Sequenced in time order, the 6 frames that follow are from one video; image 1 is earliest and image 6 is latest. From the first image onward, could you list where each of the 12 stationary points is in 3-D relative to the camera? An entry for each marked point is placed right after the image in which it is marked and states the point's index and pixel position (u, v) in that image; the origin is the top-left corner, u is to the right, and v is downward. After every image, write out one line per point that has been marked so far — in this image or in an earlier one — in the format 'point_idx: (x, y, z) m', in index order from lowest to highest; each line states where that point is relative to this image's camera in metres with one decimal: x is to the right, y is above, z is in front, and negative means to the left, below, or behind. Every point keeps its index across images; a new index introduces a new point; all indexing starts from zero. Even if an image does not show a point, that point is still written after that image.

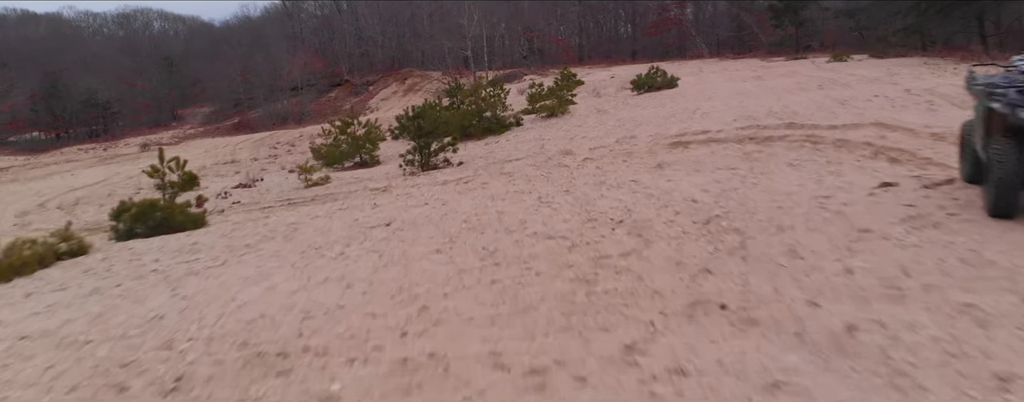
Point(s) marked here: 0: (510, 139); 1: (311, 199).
0: (0.0, +0.8, +9.3) m
1: (-1.6, 0.0, +5.6) m
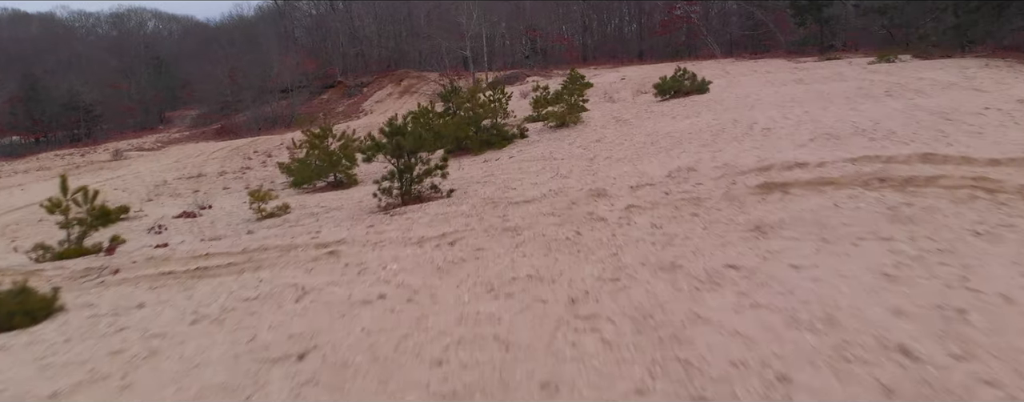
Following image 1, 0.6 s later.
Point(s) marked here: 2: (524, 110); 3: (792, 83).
0: (0.0, +0.5, +7.7) m
1: (-1.6, -0.3, +4.0) m
2: (+0.2, +1.9, +14.4) m
3: (+4.1, +1.7, +10.0) m
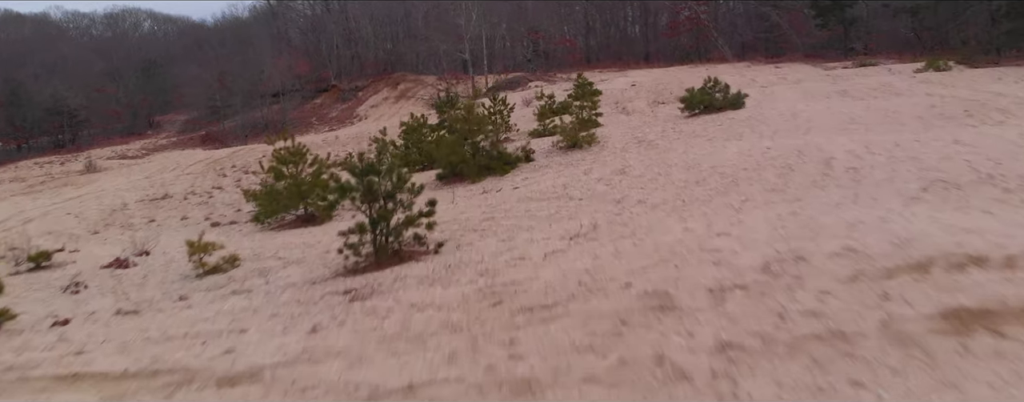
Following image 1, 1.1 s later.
0: (+0.1, +0.1, +6.4) m
1: (-1.6, -0.7, +2.6) m
2: (+0.3, +1.5, +13.1) m
3: (+4.1, +1.3, +8.7) m
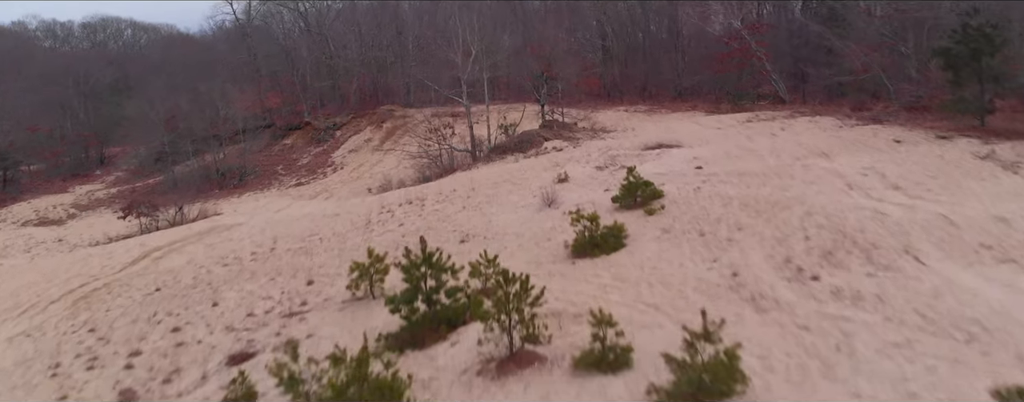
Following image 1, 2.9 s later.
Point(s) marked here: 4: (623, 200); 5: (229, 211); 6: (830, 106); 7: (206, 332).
0: (+0.3, -2.2, +1.4) m
1: (-1.3, -3.0, -2.3) m
2: (+0.5, -0.8, +8.1) m
3: (+4.4, -1.0, +3.7) m
4: (+1.6, 0.0, +9.8) m
5: (-7.7, -0.3, +18.6) m
6: (+8.6, +2.5, +18.5) m
7: (-3.6, -1.5, +8.0) m
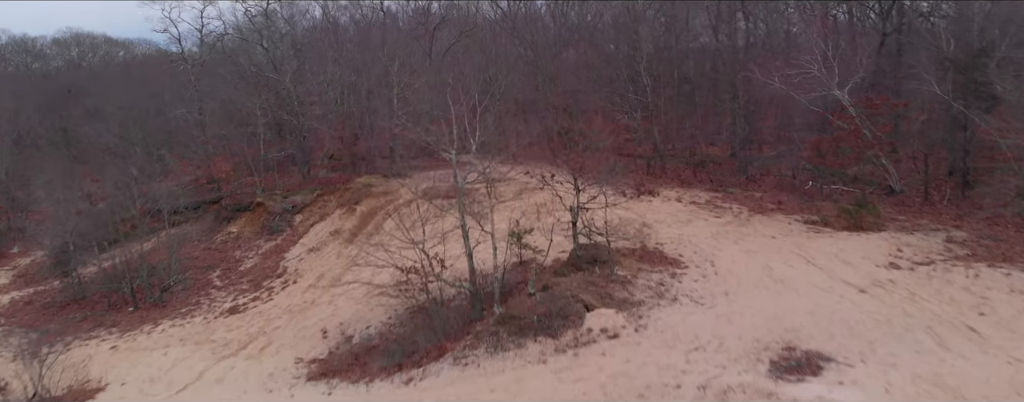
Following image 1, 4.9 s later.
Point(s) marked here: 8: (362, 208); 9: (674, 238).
0: (+0.6, -5.3, -4.6) m
1: (-1.1, -6.1, -8.4) m
2: (+0.8, -3.9, +2.1) m
3: (+4.6, -4.1, -2.4) m
4: (+1.9, -3.1, +3.7) m
5: (-7.3, -3.4, +12.6) m
6: (+9.0, -0.6, +12.4) m
7: (-3.3, -4.6, +2.0) m
8: (-4.3, -0.2, +19.8) m
9: (+3.4, -0.8, +14.5) m
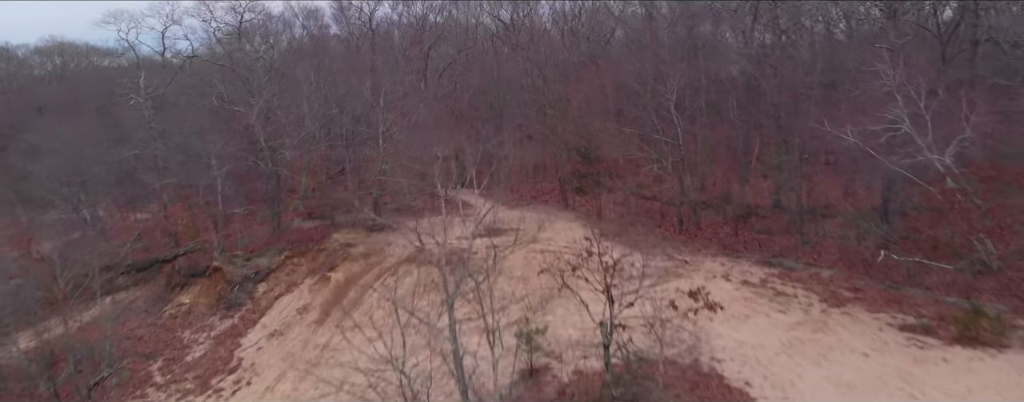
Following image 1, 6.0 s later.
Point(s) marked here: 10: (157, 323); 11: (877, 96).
0: (+0.7, -6.9, -8.0) m
1: (-1.0, -7.7, -11.7) m
2: (+1.0, -5.6, -1.3) m
3: (+4.8, -5.7, -5.7) m
4: (+2.0, -4.8, +0.4) m
5: (-7.2, -5.1, +9.2) m
6: (+9.1, -2.3, +9.1) m
7: (-3.1, -6.3, -1.3) m
8: (-4.1, -1.9, +16.5) m
9: (+3.6, -2.4, +11.2) m
10: (-8.6, -2.9, +16.8) m
11: (+8.6, +2.4, +16.4) m
